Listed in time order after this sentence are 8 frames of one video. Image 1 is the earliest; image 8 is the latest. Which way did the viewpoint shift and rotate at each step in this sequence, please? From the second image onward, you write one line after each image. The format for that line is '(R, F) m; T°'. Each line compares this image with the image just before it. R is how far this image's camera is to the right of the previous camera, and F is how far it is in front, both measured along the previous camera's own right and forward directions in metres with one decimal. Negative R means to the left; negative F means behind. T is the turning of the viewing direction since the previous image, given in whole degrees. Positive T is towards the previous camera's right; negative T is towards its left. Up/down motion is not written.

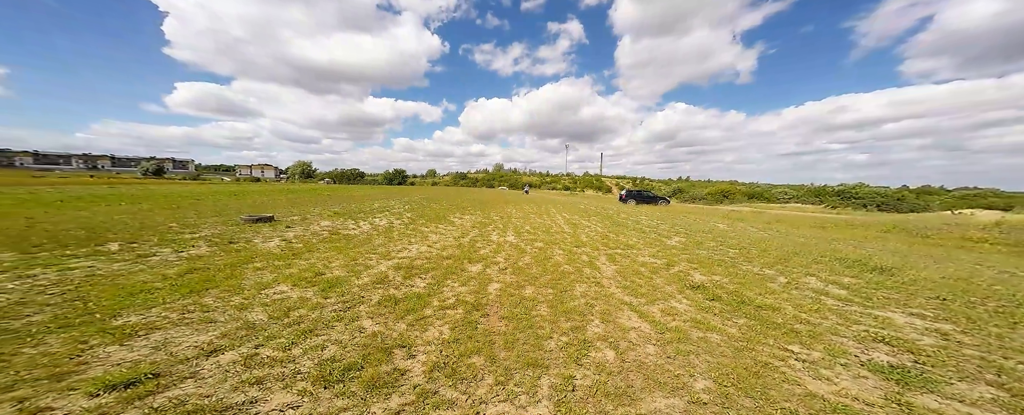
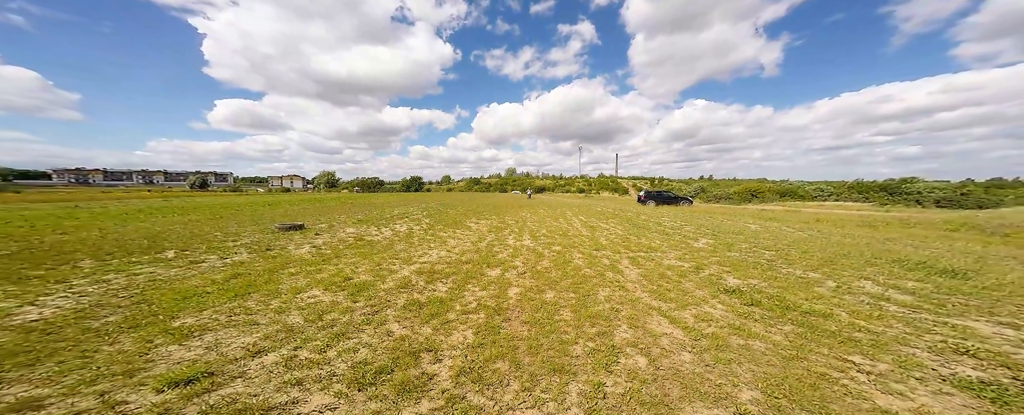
(-0.1, 0.0) m; -4°
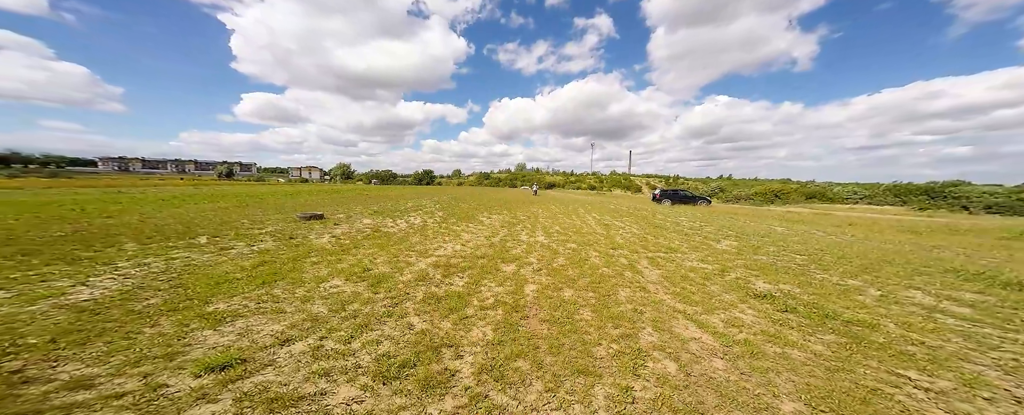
(-0.1, +0.1) m; -2°
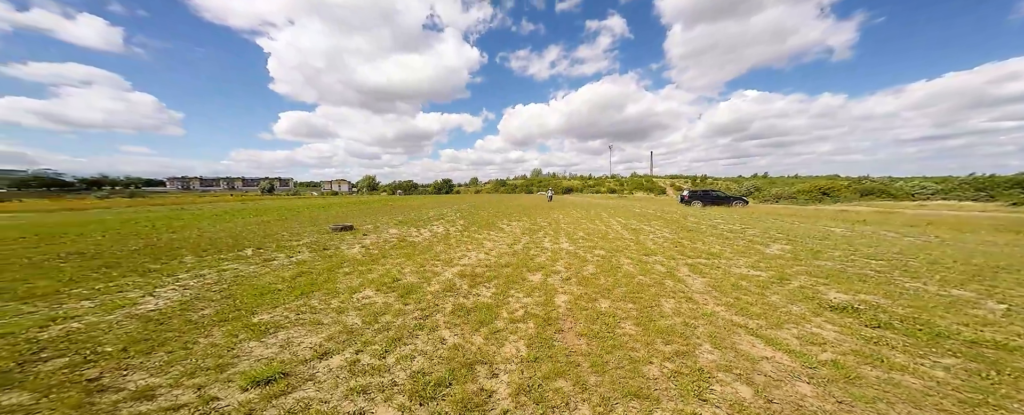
(-0.1, +0.2) m; -5°
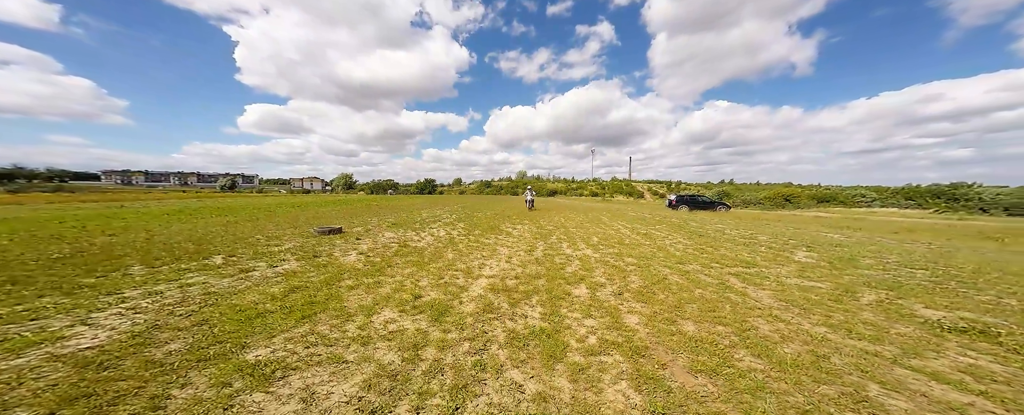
(-1.3, +0.9) m; +4°
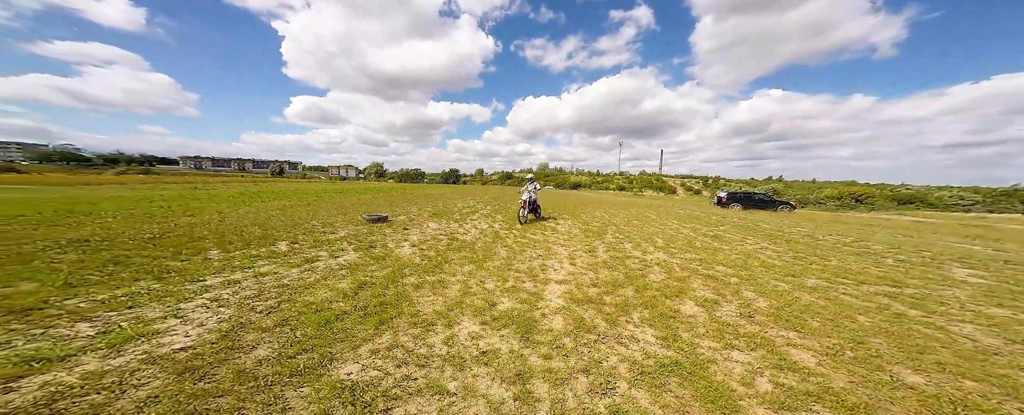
(-1.3, +1.0) m; -6°
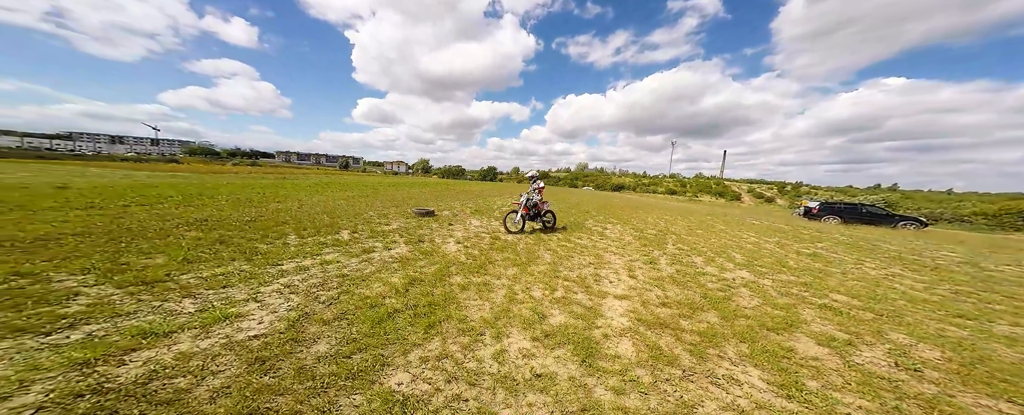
(-0.2, +0.6) m; -10°
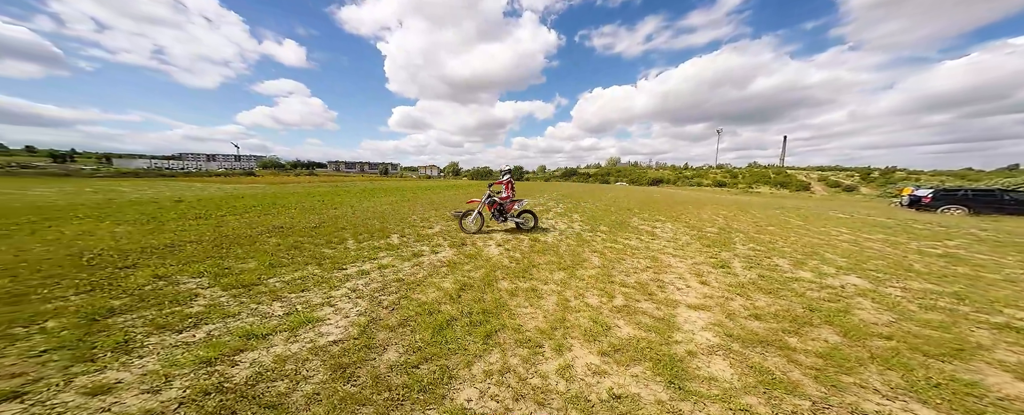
(-0.4, +0.5) m; -8°
